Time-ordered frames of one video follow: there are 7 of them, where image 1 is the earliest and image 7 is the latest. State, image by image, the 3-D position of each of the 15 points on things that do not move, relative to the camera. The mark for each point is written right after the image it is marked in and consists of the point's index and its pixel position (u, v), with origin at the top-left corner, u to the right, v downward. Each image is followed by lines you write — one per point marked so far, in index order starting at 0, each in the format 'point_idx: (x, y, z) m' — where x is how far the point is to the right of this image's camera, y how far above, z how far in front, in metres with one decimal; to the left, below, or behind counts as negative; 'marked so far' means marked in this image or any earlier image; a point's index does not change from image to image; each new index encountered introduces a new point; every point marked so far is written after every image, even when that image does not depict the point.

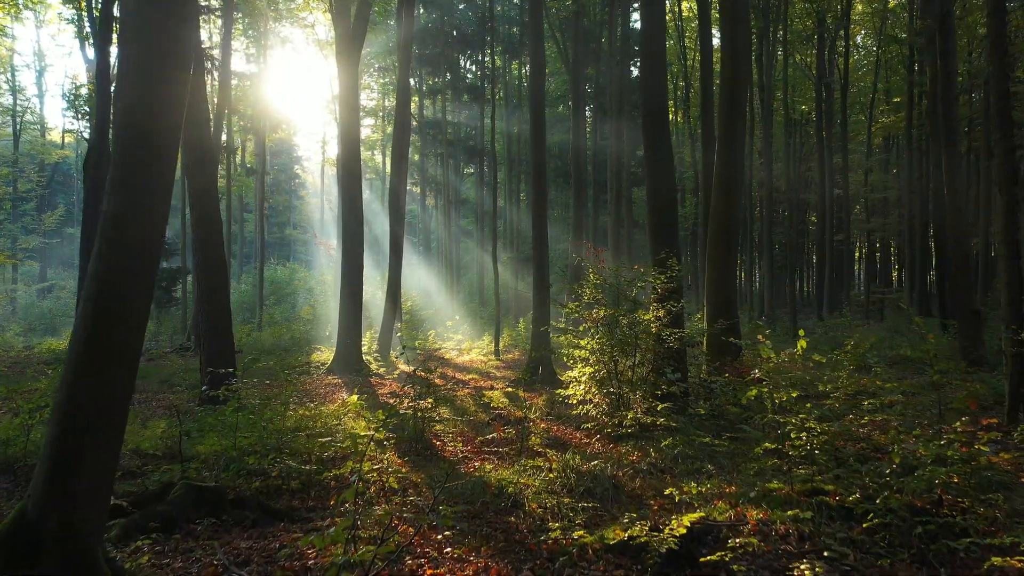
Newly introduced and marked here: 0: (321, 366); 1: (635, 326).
0: (-5.0, -2.0, +15.2) m
1: (+1.4, -0.4, +7.0) m
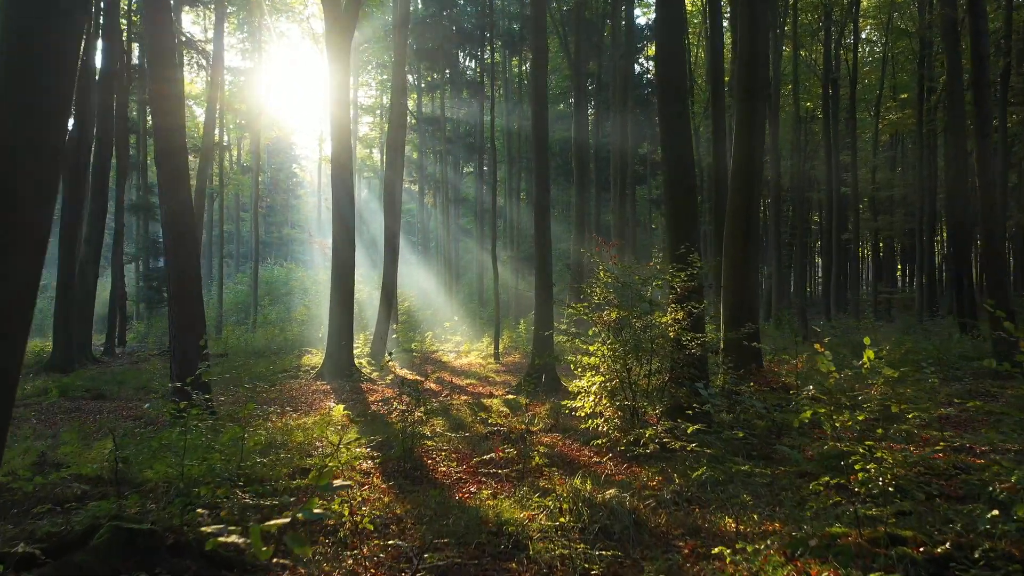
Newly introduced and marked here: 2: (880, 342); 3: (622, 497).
0: (-5.0, -2.0, +14.4) m
1: (+1.5, -0.4, +6.2) m
2: (+9.5, -1.4, +15.2) m
3: (+0.8, -1.6, +4.6) m
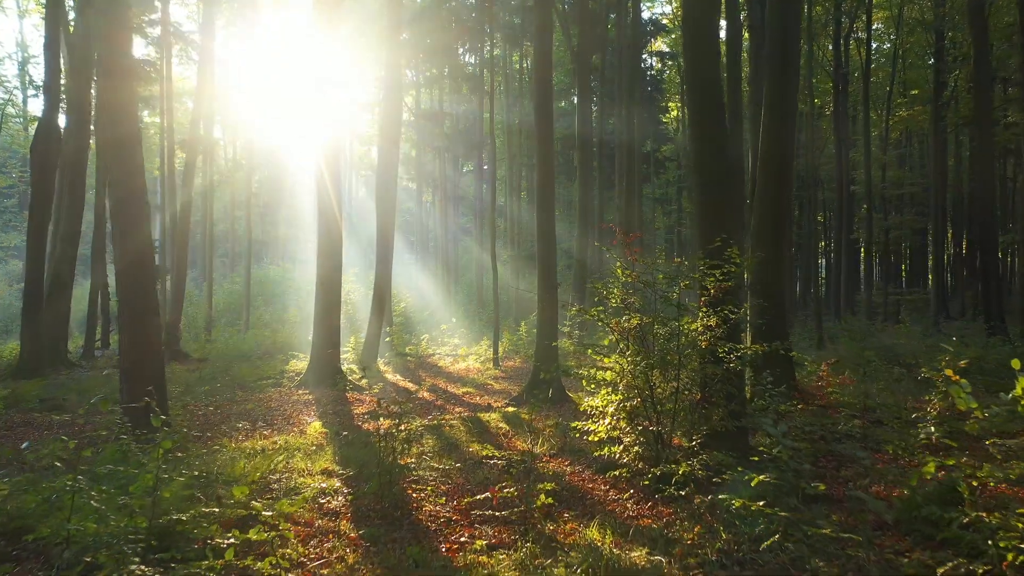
0: (-5.0, -2.0, +13.4) m
1: (+1.5, -0.4, +5.2) m
2: (+9.5, -1.4, +14.1) m
3: (+0.8, -1.6, +3.5) m
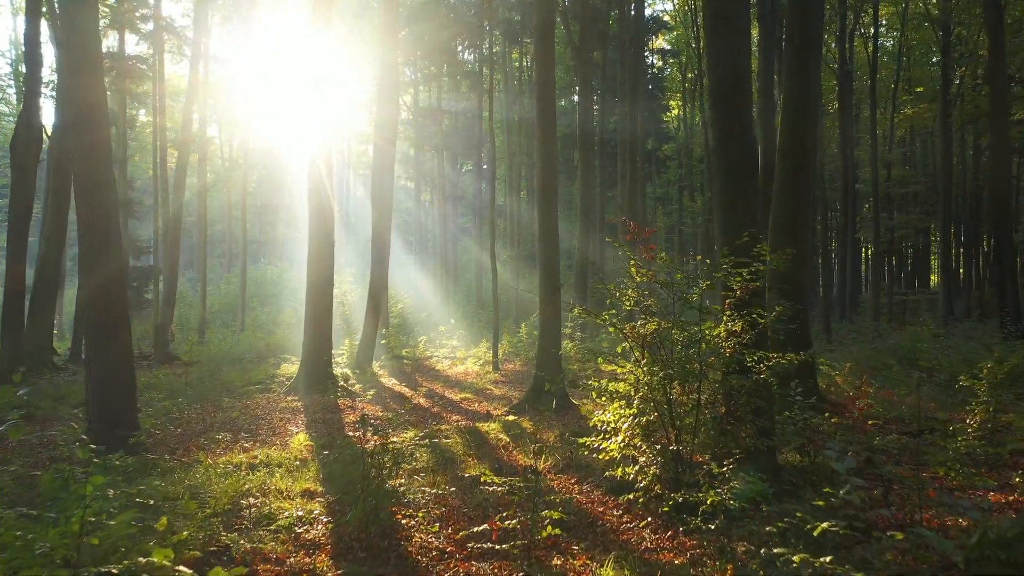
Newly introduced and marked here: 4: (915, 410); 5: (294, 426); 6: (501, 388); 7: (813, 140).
0: (-4.9, -2.0, +12.8) m
1: (+1.5, -0.5, +4.6) m
2: (+9.5, -1.4, +13.6) m
3: (+0.9, -1.6, +2.9) m
4: (+4.7, -1.4, +6.9) m
5: (-3.2, -2.0, +8.6) m
6: (-0.2, -2.1, +12.5) m
7: (+3.9, +1.9, +7.6) m
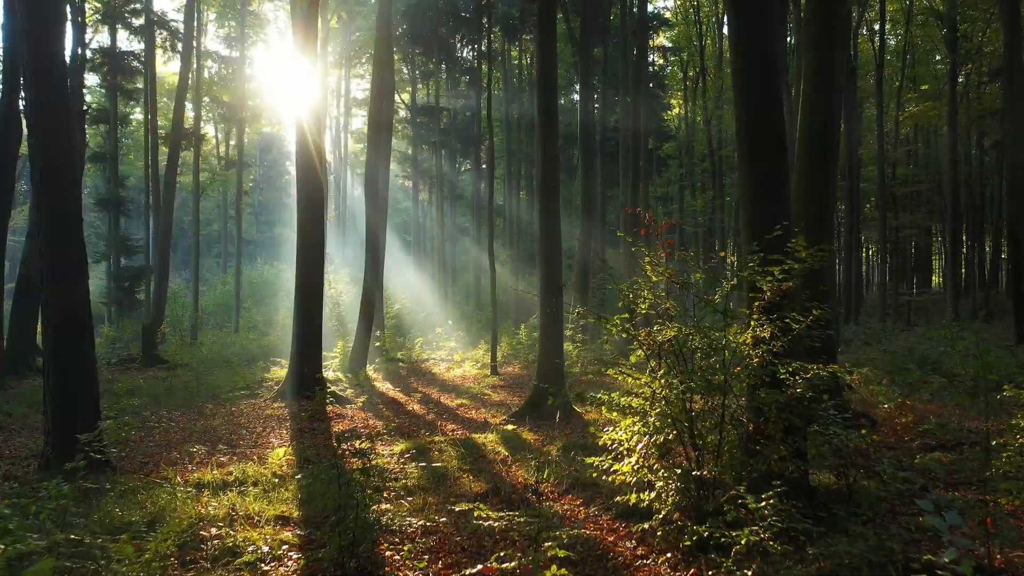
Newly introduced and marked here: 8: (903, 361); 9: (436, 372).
0: (-5.0, -2.0, +12.3) m
1: (+1.5, -0.5, +4.1) m
2: (+9.5, -1.4, +13.0) m
3: (+0.9, -1.6, +2.4) m
4: (+4.7, -1.5, +6.4) m
5: (-3.2, -2.0, +8.0) m
6: (-0.2, -2.1, +11.9) m
7: (+3.9, +1.9, +7.1) m
8: (+7.9, -1.5, +11.9) m
9: (-2.0, -2.3, +15.8) m
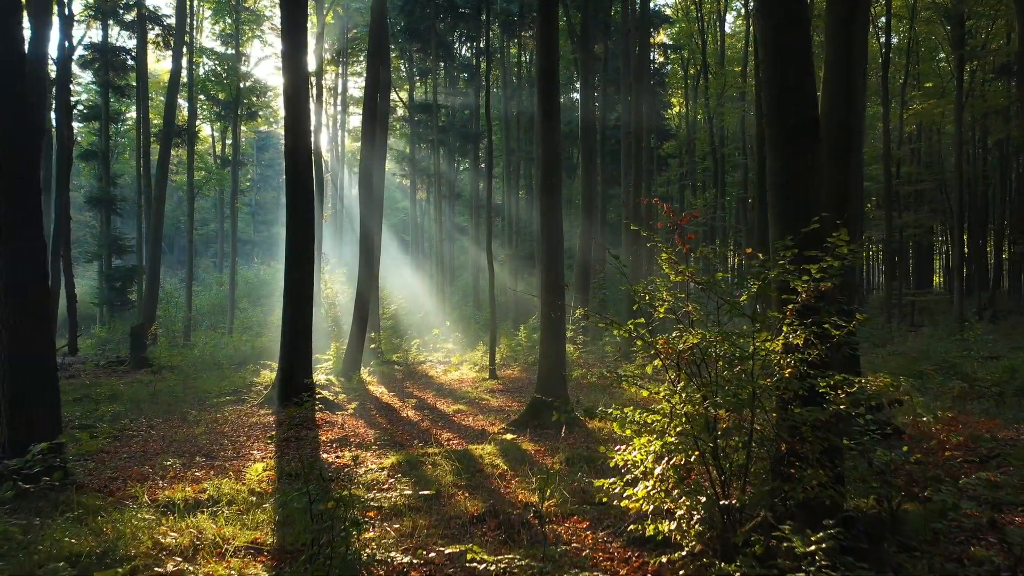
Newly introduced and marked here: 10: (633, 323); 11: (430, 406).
0: (-5.0, -2.0, +11.7) m
1: (+1.5, -0.5, +3.6) m
2: (+9.5, -1.4, +12.5) m
3: (+0.9, -1.6, +1.9) m
4: (+4.7, -1.5, +5.9) m
5: (-3.2, -2.0, +7.5) m
6: (-0.3, -2.1, +11.4) m
7: (+3.9, +1.9, +6.6) m
8: (+7.9, -1.5, +11.4) m
9: (-2.1, -2.3, +15.3) m
10: (+0.8, -0.2, +3.9) m
11: (-1.5, -2.2, +10.8) m
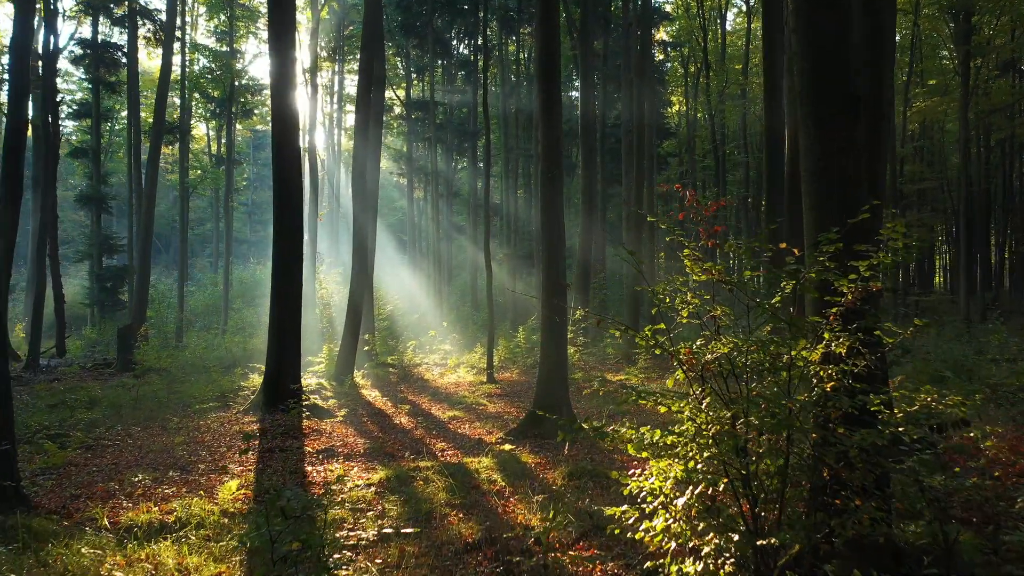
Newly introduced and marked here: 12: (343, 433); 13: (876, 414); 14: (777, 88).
0: (-5.0, -2.1, +11.2) m
1: (+1.5, -0.5, +3.1) m
2: (+9.4, -1.4, +12.1) m
3: (+0.9, -1.6, +1.4) m
4: (+4.7, -1.5, +5.4) m
5: (-3.2, -2.0, +7.0) m
6: (-0.3, -2.1, +10.9) m
7: (+3.9, +1.9, +6.1) m
8: (+7.8, -1.5, +10.9) m
9: (-2.1, -2.3, +14.8) m
10: (+0.8, -0.2, +3.4) m
11: (-1.5, -2.2, +10.3) m
12: (-2.4, -2.0, +8.2) m
13: (+1.9, -0.6, +3.1) m
14: (+4.4, +3.4, +9.5) m
